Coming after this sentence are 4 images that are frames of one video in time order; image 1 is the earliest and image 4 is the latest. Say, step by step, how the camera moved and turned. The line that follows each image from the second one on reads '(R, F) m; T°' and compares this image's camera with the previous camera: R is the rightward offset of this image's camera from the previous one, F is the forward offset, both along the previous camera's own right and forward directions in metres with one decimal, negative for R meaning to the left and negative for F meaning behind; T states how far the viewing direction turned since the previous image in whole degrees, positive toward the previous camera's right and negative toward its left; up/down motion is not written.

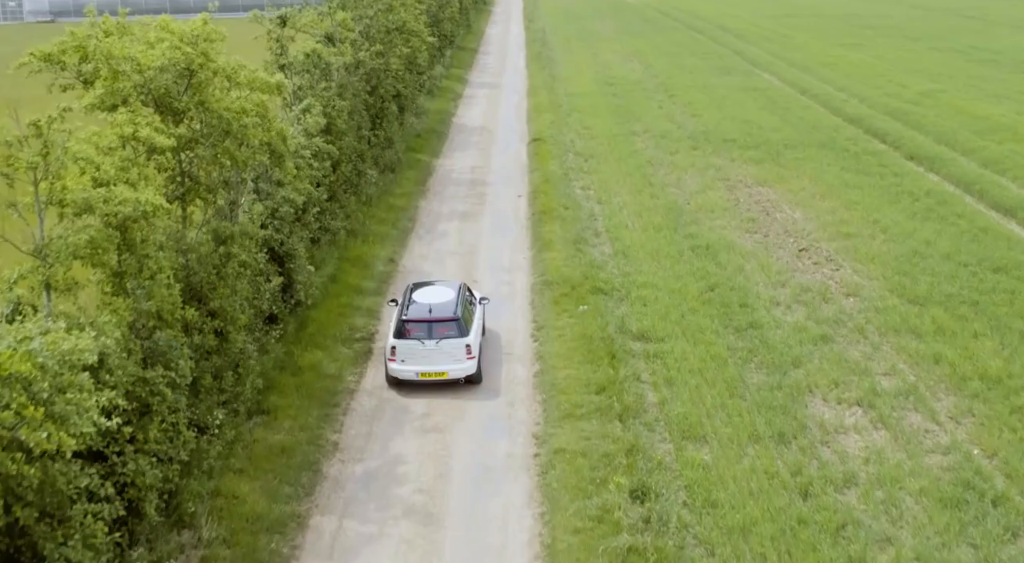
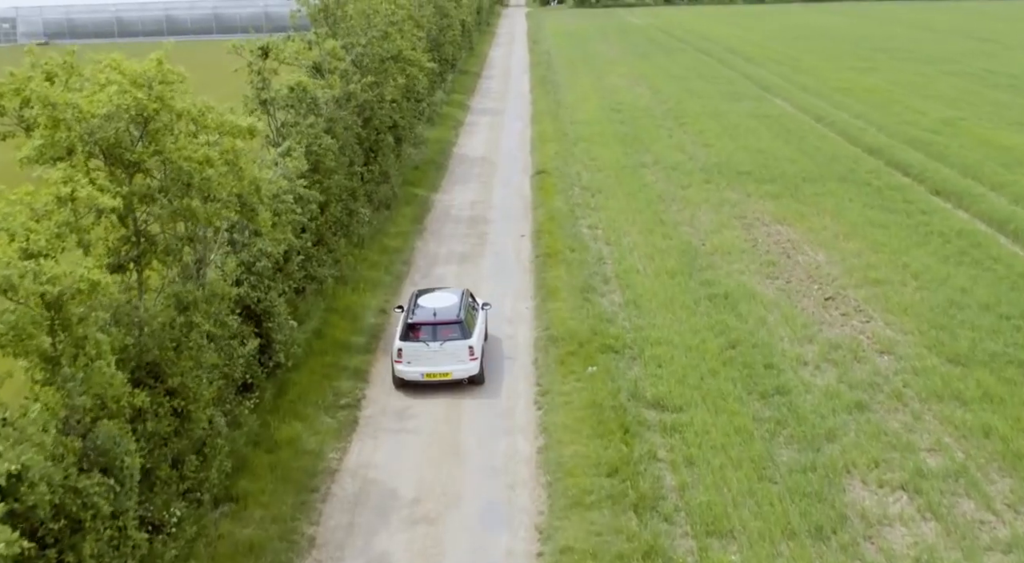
(0.0, +2.0) m; 0°
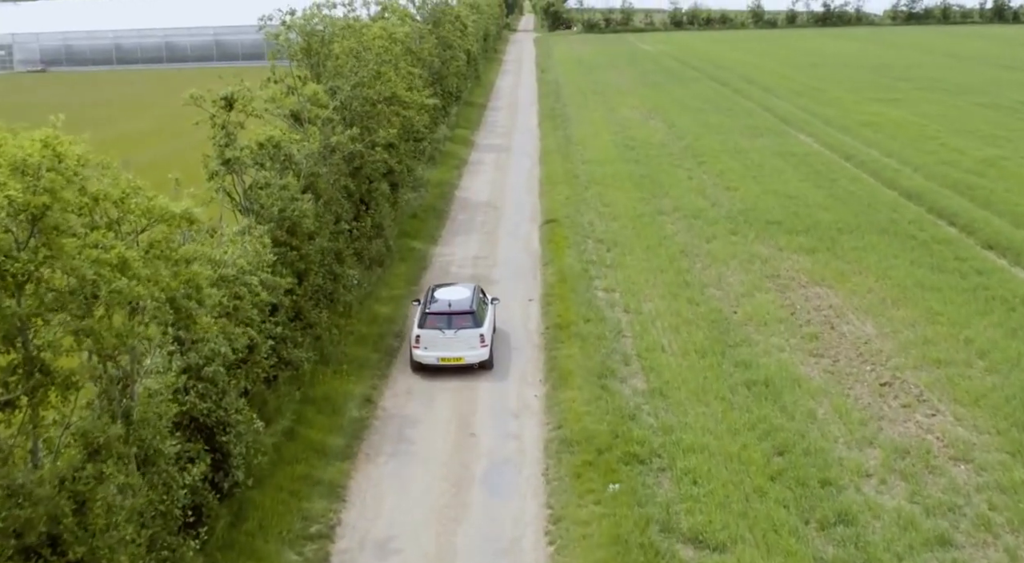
(0.0, +3.2) m; 0°
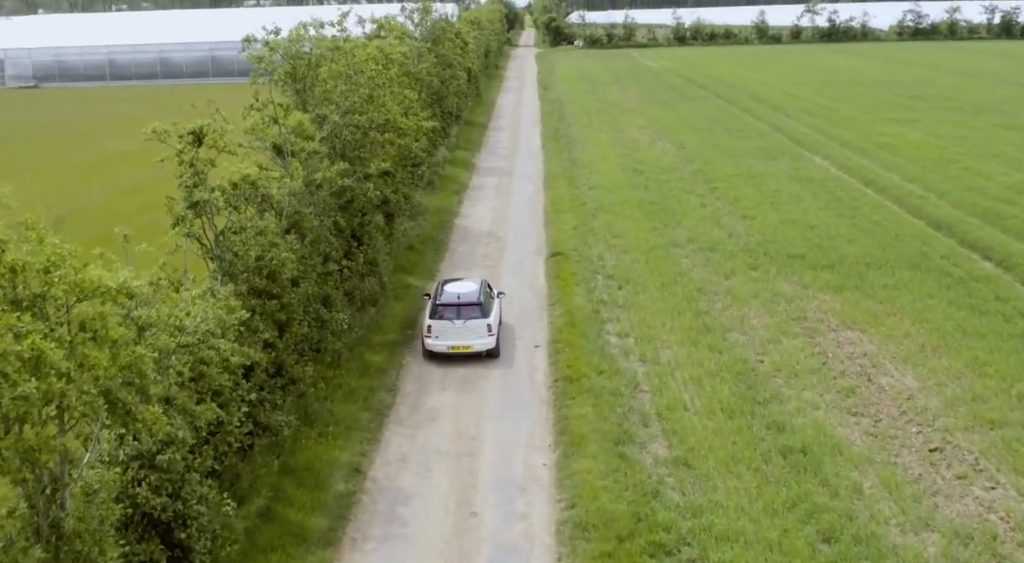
(-0.1, +2.2) m; 0°
